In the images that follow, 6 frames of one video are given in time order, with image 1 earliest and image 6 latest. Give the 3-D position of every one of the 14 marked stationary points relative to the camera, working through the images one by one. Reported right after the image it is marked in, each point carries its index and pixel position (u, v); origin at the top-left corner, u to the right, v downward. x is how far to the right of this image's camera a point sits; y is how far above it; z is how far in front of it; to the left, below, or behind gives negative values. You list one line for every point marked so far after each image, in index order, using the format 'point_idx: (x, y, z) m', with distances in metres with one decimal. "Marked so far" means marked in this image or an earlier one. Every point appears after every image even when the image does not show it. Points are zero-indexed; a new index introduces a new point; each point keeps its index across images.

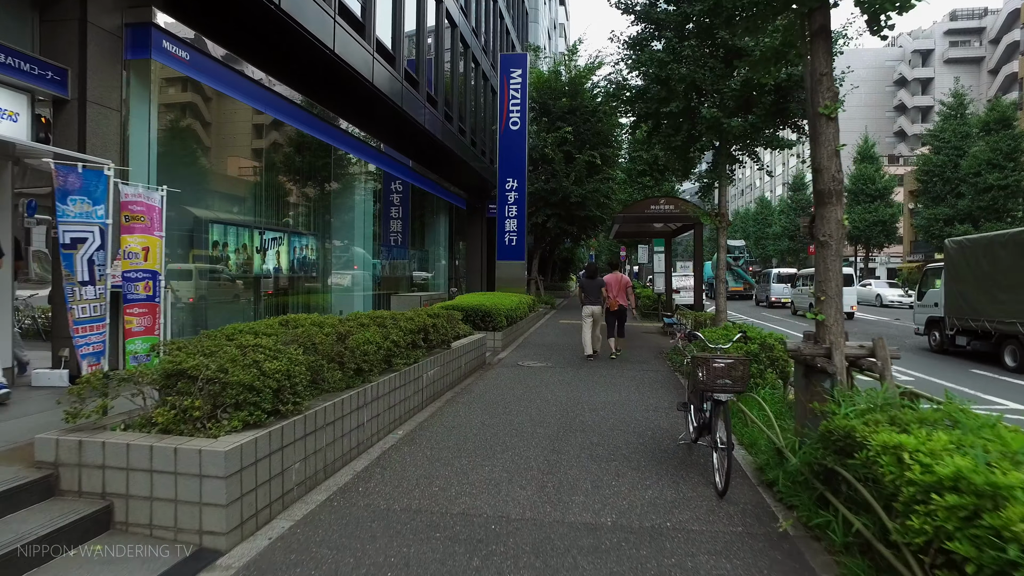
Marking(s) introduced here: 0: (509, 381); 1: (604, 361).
0: (0.0, -1.2, +8.3) m
1: (+1.4, -1.2, +9.8) m
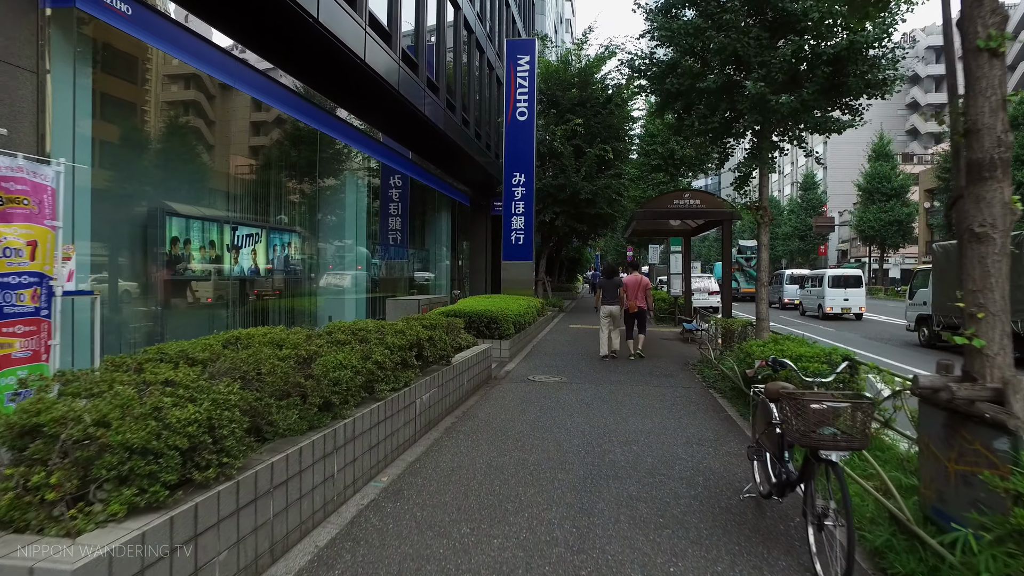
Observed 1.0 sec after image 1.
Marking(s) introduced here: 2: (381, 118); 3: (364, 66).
0: (+0.1, -1.3, +7.2) m
1: (+1.5, -1.2, +8.7) m
2: (-3.0, +4.0, +14.4) m
3: (-2.7, +4.2, +11.5) m
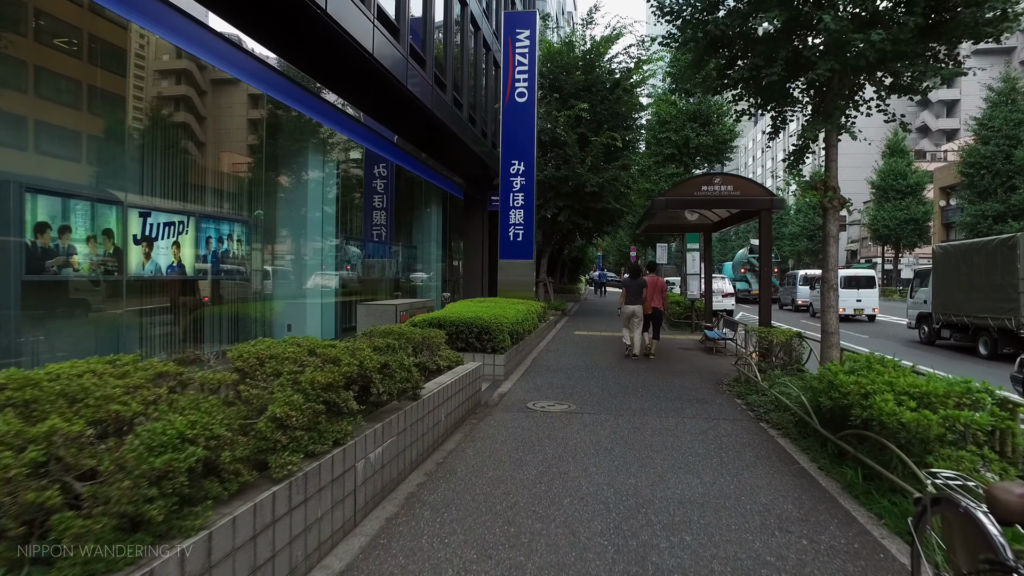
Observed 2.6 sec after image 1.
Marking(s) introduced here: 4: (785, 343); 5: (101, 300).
0: (0.0, -1.3, +5.4) m
1: (+1.5, -1.3, +6.9) m
2: (-3.0, +3.9, +12.6) m
3: (-2.8, +4.1, +9.7) m
4: (+3.4, -0.7, +8.0) m
5: (-4.2, -0.1, +6.3) m
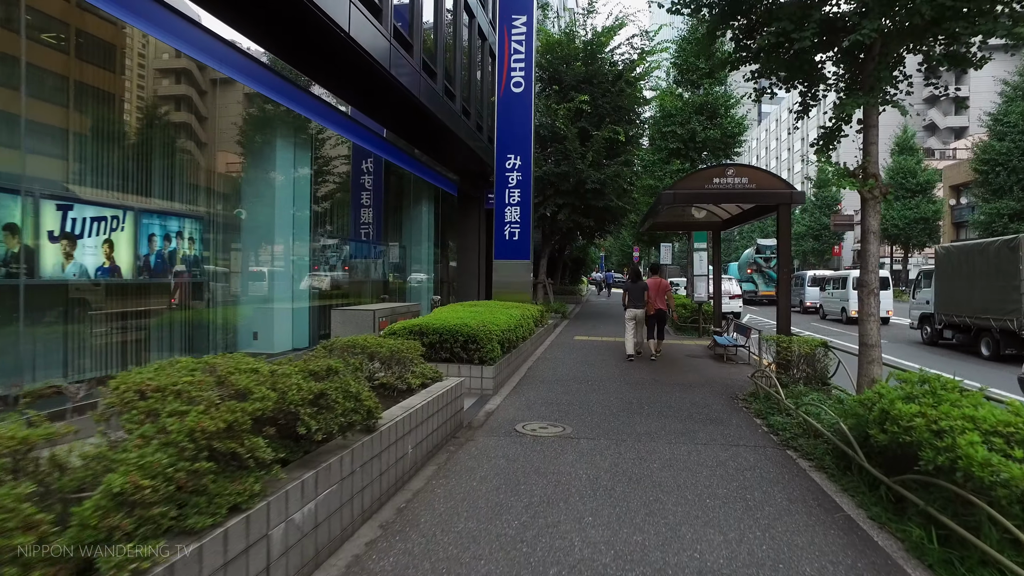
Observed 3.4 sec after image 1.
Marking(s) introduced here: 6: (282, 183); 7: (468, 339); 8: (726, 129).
0: (-0.1, -1.4, +4.5) m
1: (+1.4, -1.3, +6.0) m
2: (-3.1, +3.9, +11.7) m
3: (-2.9, +4.1, +8.8) m
4: (+3.3, -0.7, +7.1) m
5: (-4.3, -0.2, +5.4) m
6: (-3.5, +1.6, +9.6) m
7: (-0.5, -0.6, +7.6) m
8: (+5.8, +4.3, +17.1) m
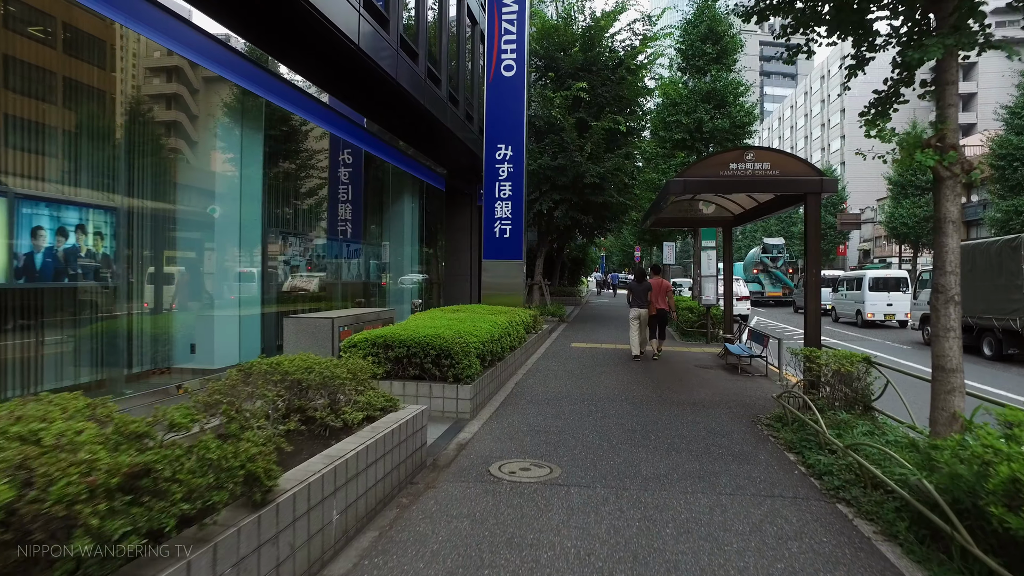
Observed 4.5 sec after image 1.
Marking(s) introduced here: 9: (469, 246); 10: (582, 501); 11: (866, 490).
0: (-0.3, -1.4, +3.3) m
1: (+1.2, -1.3, +4.8) m
2: (-3.3, +3.8, +10.5) m
3: (-3.1, +4.0, +7.6) m
4: (+3.1, -0.8, +5.9) m
5: (-4.5, -0.2, +4.3) m
6: (-3.7, +1.6, +8.4) m
7: (-0.7, -0.7, +6.4) m
8: (+5.6, +4.3, +15.8) m
9: (-1.3, +1.3, +19.1) m
10: (+0.5, -1.4, +4.1) m
11: (+2.3, -1.3, +4.1) m
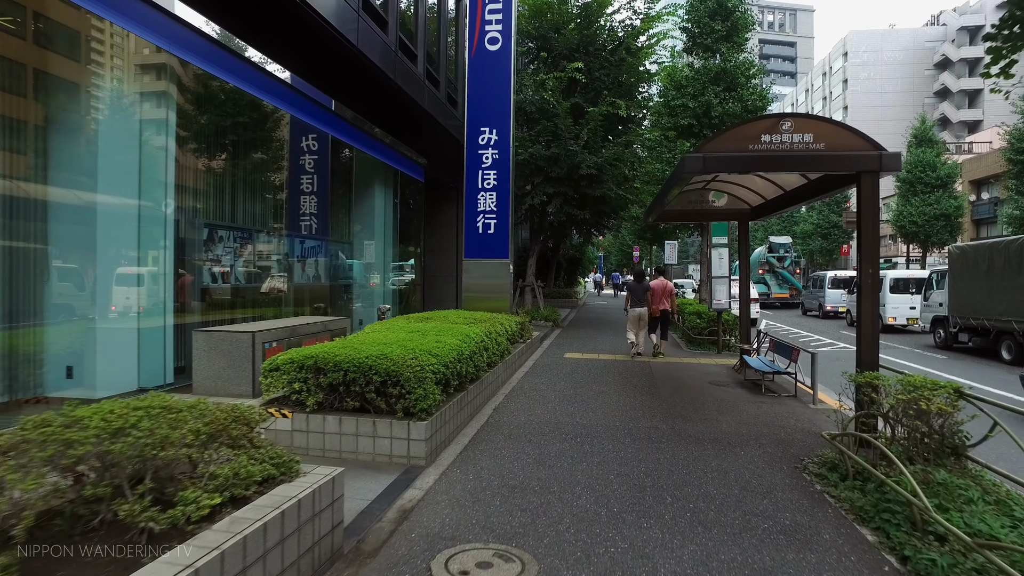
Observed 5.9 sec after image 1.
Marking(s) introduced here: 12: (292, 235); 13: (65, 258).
0: (-0.5, -1.5, +1.7) m
1: (+0.9, -1.4, +3.3) m
2: (-3.6, +3.8, +9.0) m
3: (-3.3, +4.0, +6.1) m
4: (+2.9, -0.8, +4.4) m
5: (-4.8, -0.3, +2.7) m
6: (-4.0, +1.5, +6.8) m
7: (-1.0, -0.7, +4.9) m
8: (+5.3, +4.2, +14.3) m
9: (-1.6, +1.2, +17.6) m
10: (+0.2, -1.4, +2.6) m
11: (+2.0, -1.3, +2.6) m
12: (-3.6, +0.9, +10.0) m
13: (-4.1, +0.3, +6.0) m
